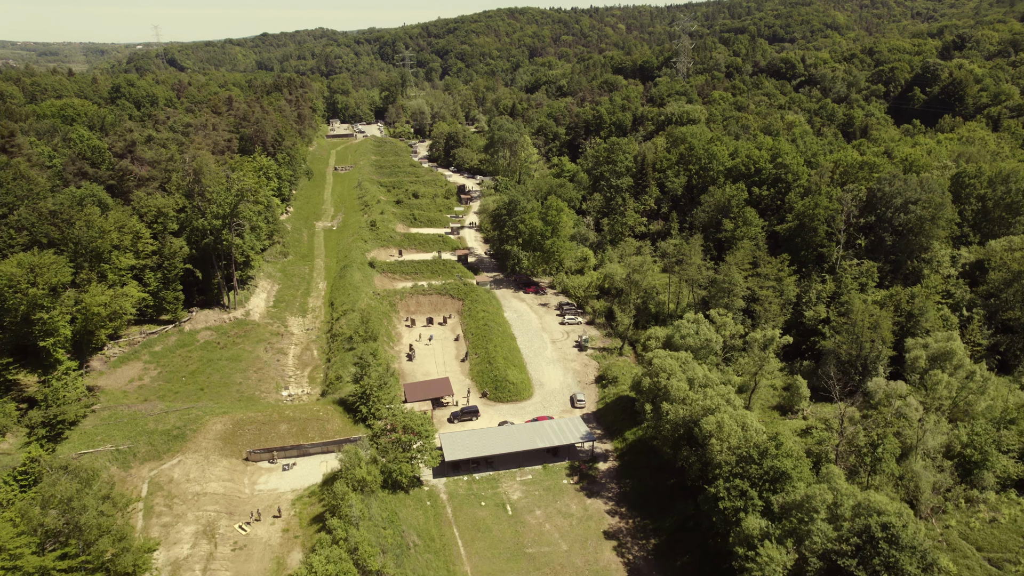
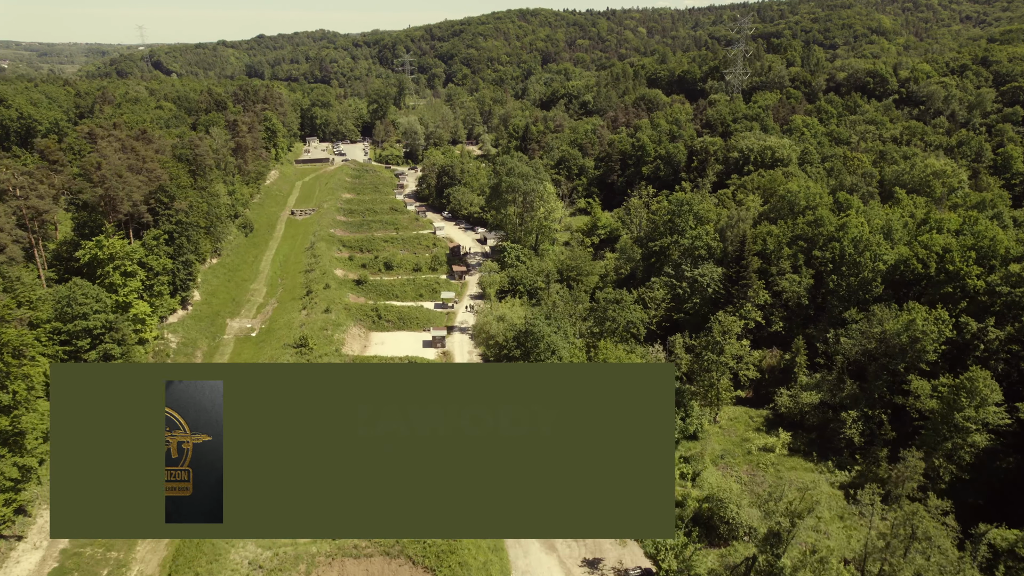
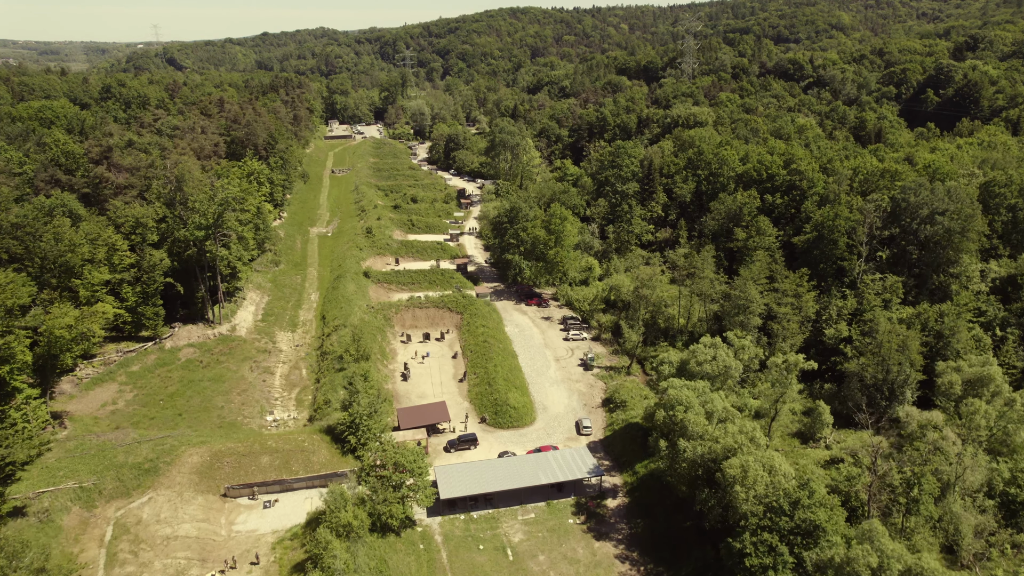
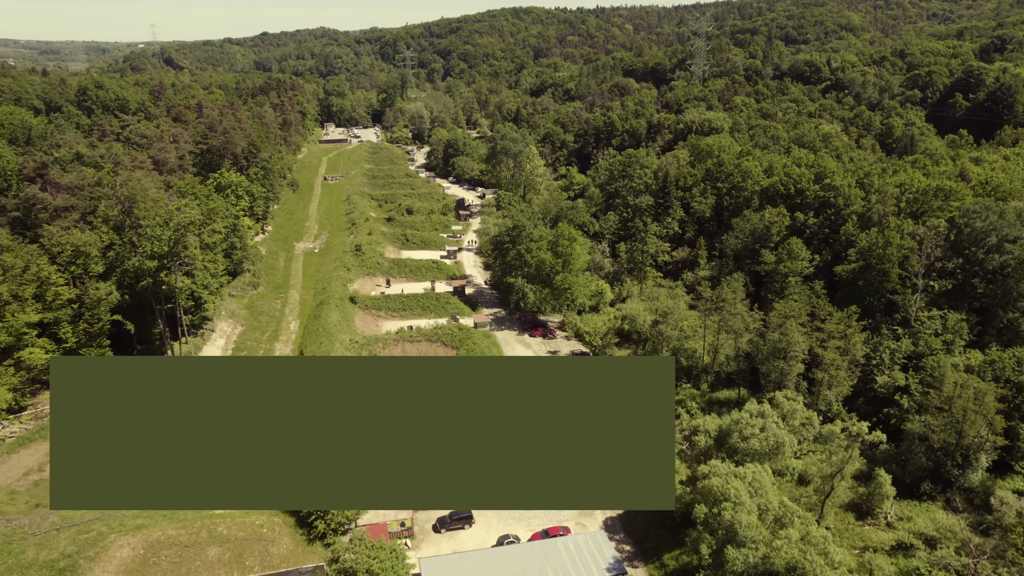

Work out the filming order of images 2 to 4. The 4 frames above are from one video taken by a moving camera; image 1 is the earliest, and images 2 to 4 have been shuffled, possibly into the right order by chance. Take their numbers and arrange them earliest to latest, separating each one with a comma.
3, 4, 2
